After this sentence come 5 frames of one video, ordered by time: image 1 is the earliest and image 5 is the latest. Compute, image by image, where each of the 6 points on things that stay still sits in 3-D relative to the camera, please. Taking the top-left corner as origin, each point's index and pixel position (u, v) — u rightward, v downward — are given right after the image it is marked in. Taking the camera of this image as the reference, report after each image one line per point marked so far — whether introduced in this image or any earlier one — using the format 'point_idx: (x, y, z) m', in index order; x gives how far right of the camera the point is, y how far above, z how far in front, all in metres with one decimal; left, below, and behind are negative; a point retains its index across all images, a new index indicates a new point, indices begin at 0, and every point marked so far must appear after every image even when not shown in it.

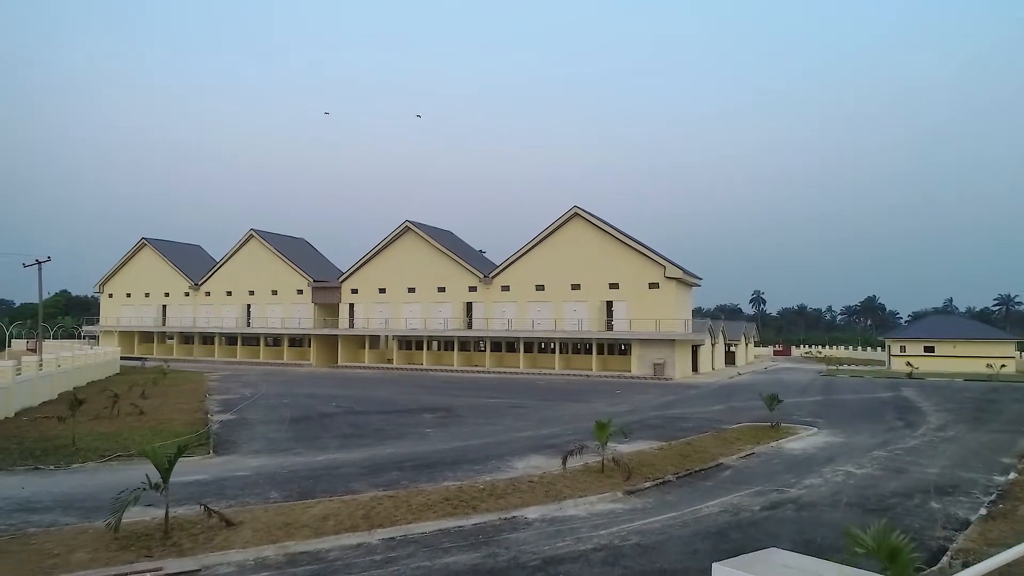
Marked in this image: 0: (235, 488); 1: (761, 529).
0: (-4.0, -2.9, +9.3) m
1: (+3.2, -3.1, +8.3) m
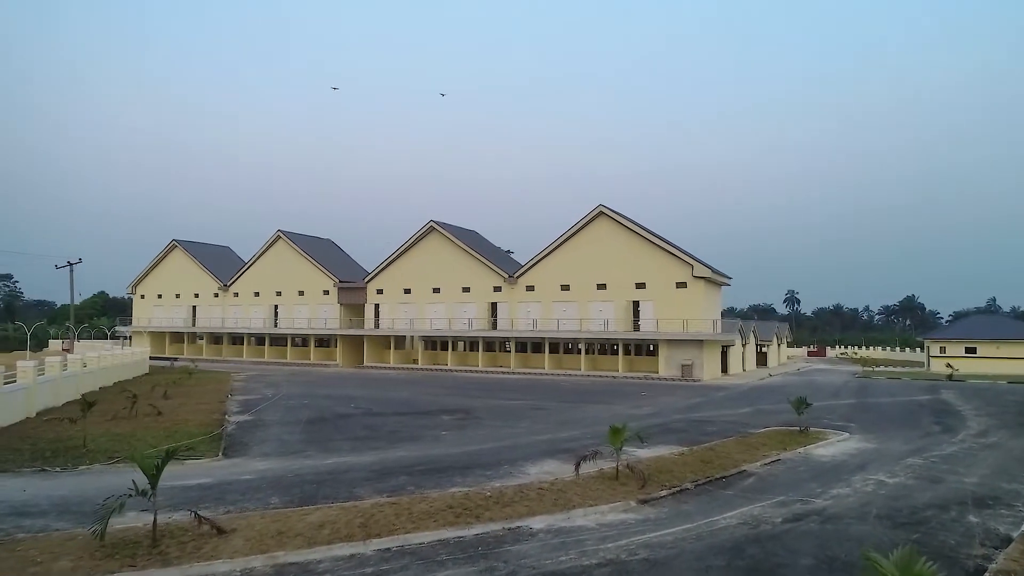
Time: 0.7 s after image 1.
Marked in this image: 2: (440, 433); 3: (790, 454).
0: (-3.9, -2.9, +9.1) m
1: (+3.3, -3.1, +7.8) m
2: (-1.9, -3.7, +16.3) m
3: (+6.2, -3.7, +14.3) m
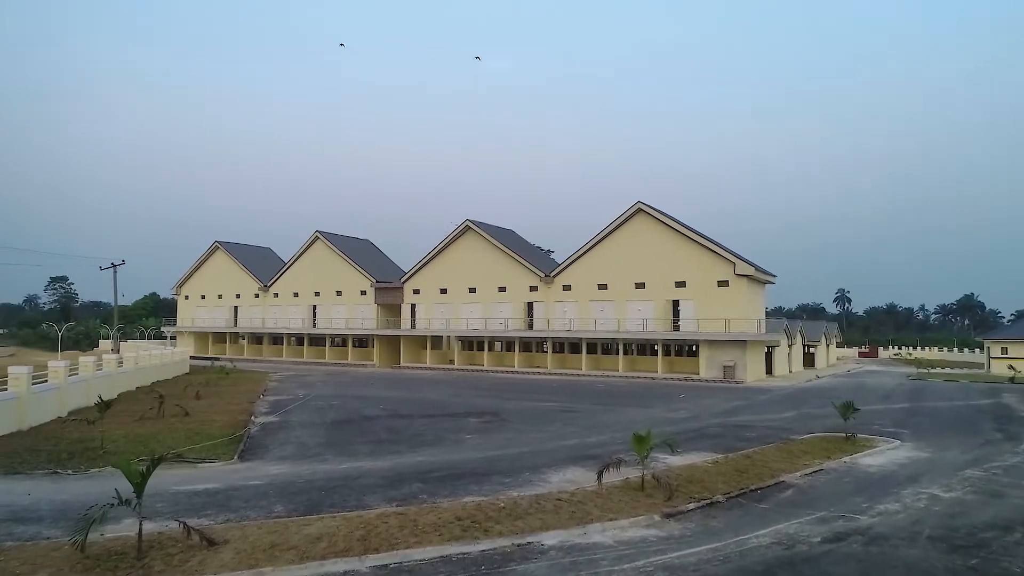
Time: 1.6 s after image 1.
0: (-3.7, -2.9, +8.8) m
1: (+3.4, -3.1, +7.0) m
2: (-1.2, -3.7, +15.9) m
3: (+6.7, -3.7, +13.4) m
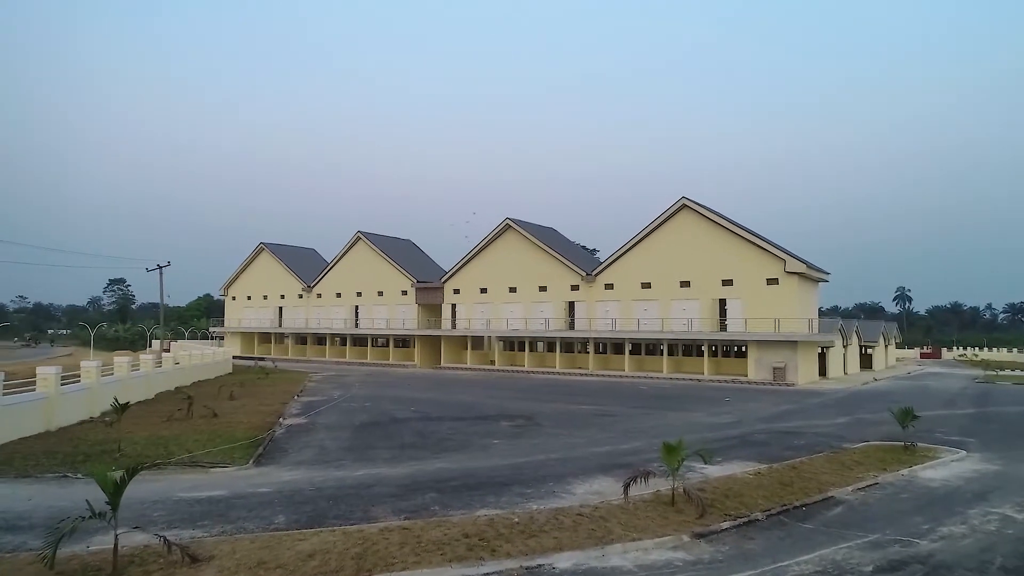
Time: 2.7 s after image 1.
0: (-3.5, -2.9, +8.4) m
1: (+3.4, -3.0, +6.1) m
2: (-0.5, -3.7, +15.3) m
3: (+7.2, -3.6, +12.2) m
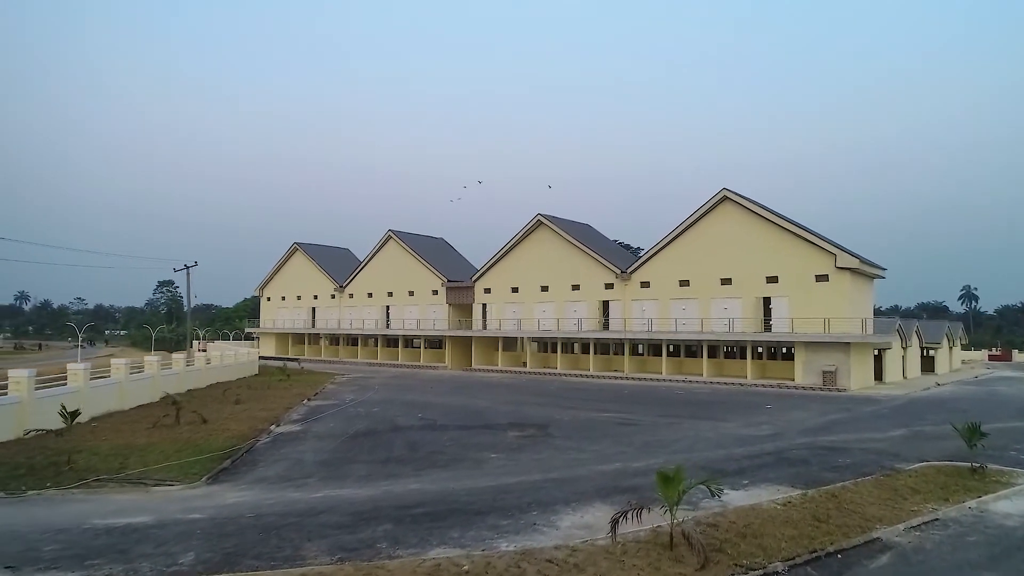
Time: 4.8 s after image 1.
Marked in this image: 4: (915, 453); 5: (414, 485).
0: (-4.0, -2.9, +7.2) m
1: (+2.8, -2.9, +4.4) m
2: (-0.5, -3.6, +13.8) m
3: (+7.0, -3.5, +10.2) m
4: (+9.9, -4.1, +15.7) m
5: (-1.6, -3.3, +10.8) m
